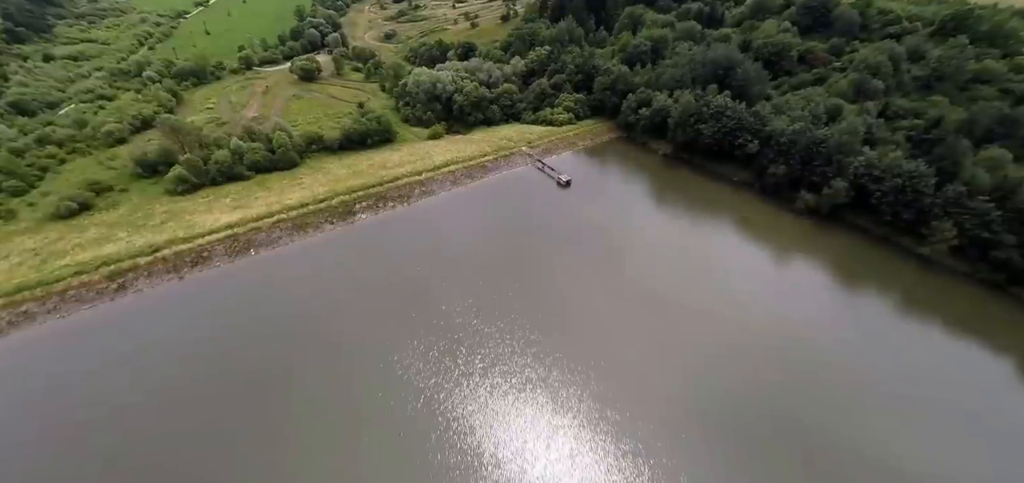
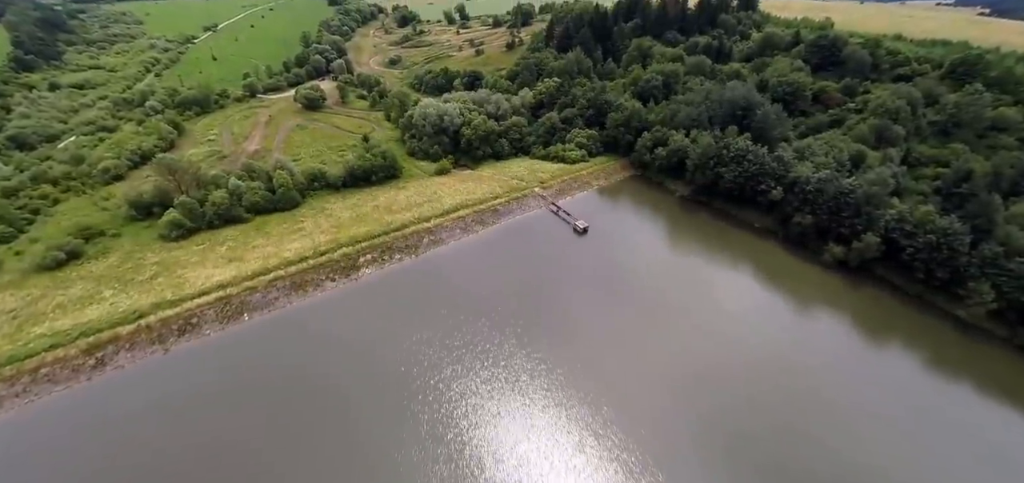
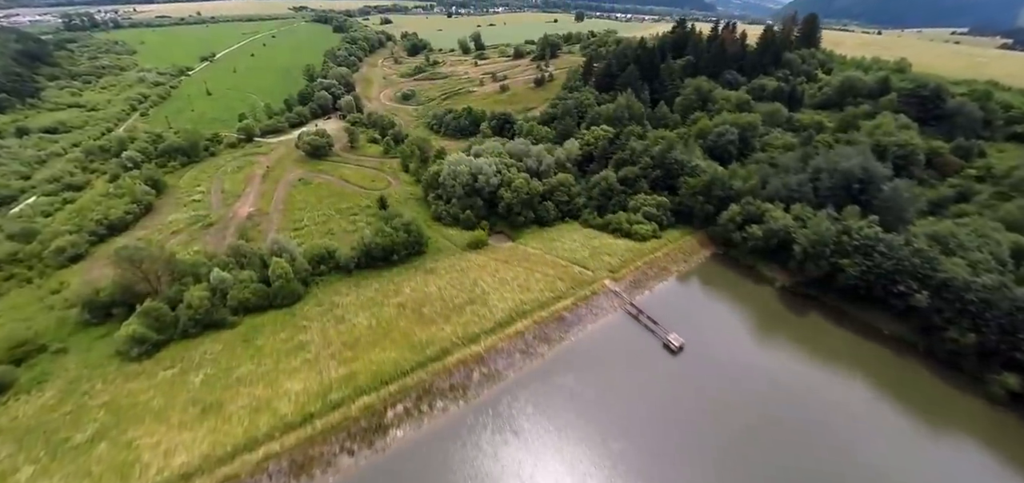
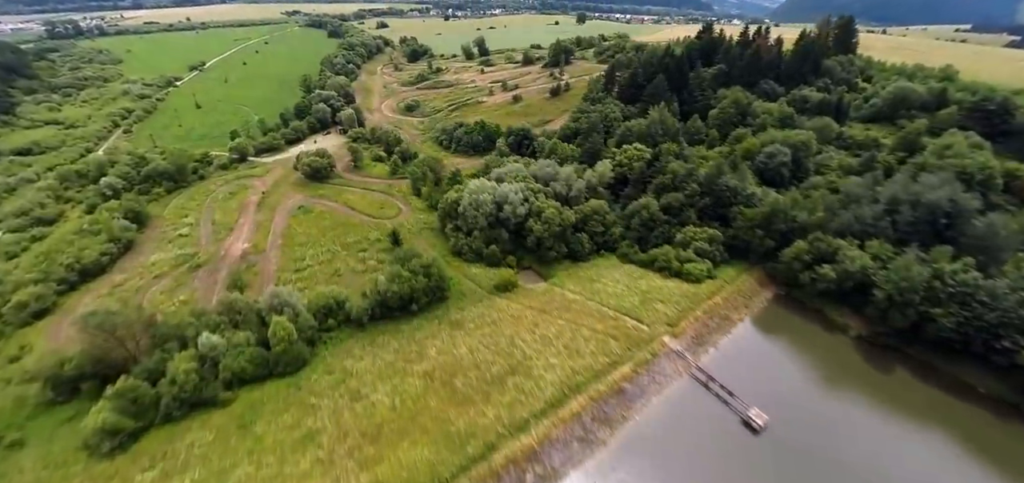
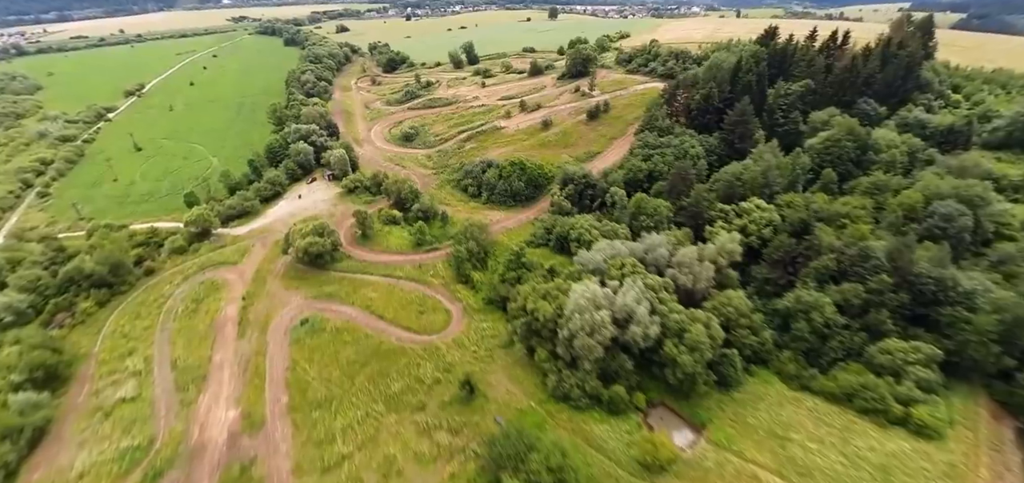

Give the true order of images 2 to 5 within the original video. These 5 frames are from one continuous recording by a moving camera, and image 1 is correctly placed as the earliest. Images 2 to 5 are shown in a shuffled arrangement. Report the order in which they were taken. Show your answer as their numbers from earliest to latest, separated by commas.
2, 3, 4, 5
